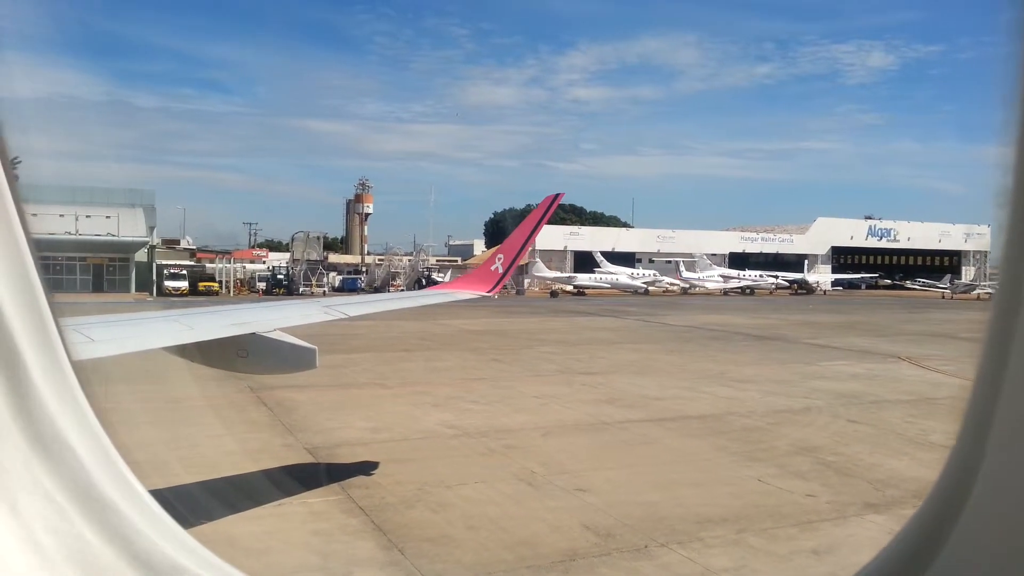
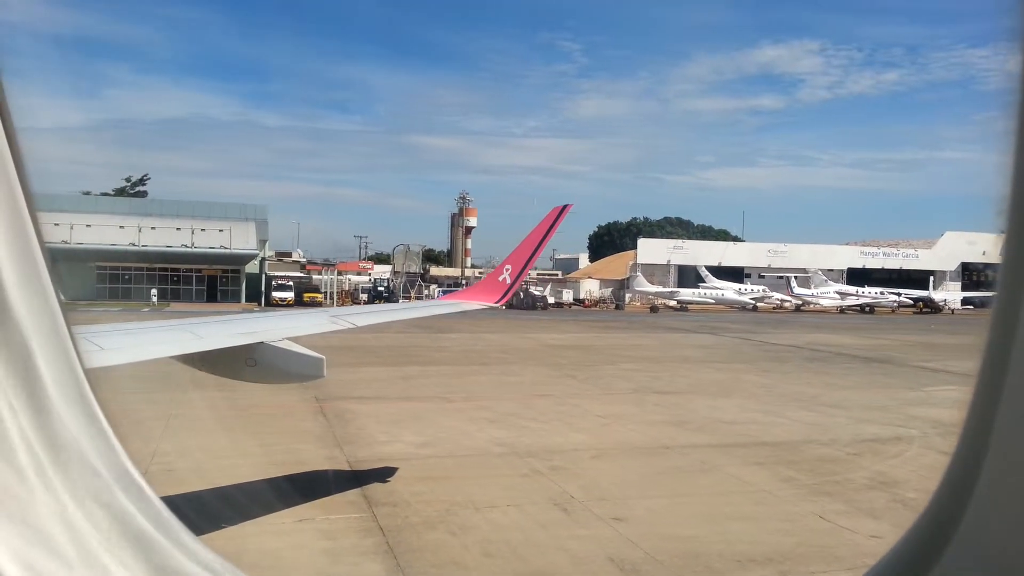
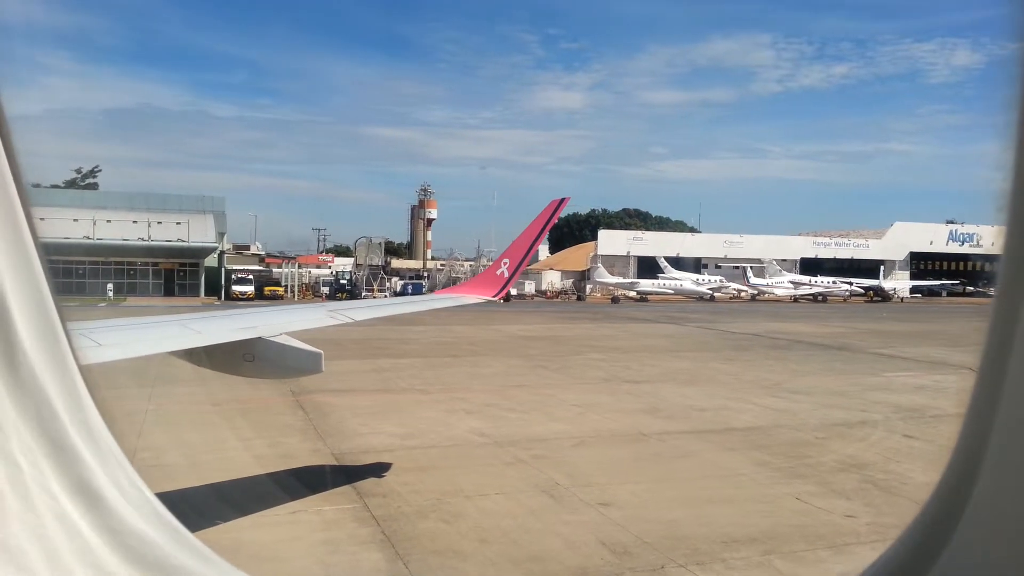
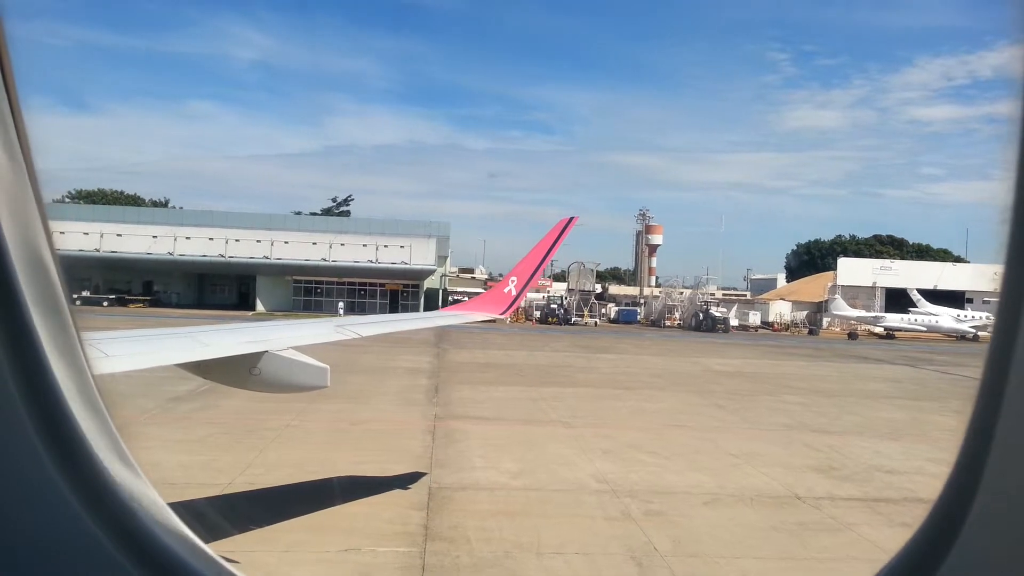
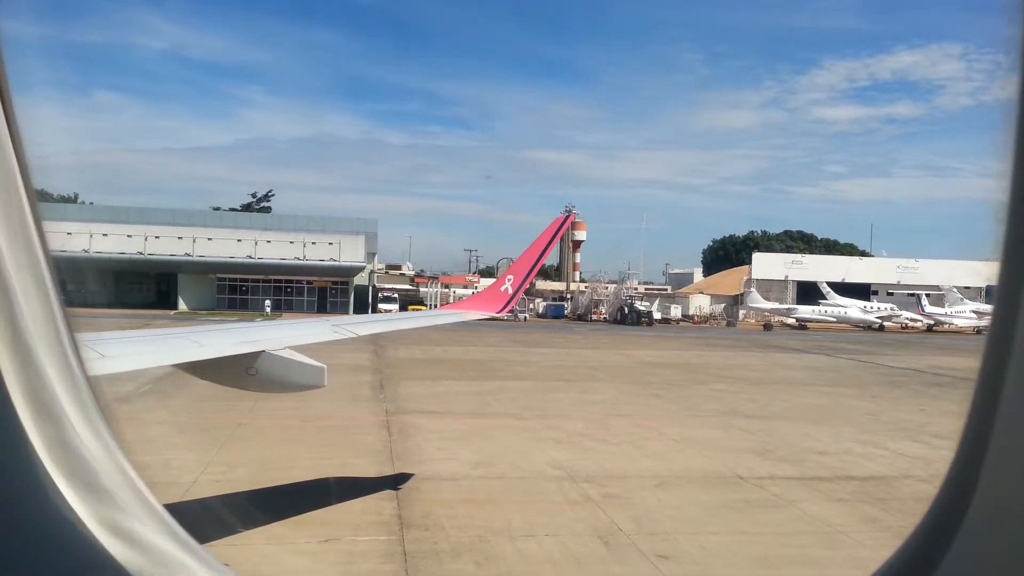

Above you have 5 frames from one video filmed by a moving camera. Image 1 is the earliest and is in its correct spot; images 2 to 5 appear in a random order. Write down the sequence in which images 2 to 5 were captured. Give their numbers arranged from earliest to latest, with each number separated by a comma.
3, 2, 5, 4
